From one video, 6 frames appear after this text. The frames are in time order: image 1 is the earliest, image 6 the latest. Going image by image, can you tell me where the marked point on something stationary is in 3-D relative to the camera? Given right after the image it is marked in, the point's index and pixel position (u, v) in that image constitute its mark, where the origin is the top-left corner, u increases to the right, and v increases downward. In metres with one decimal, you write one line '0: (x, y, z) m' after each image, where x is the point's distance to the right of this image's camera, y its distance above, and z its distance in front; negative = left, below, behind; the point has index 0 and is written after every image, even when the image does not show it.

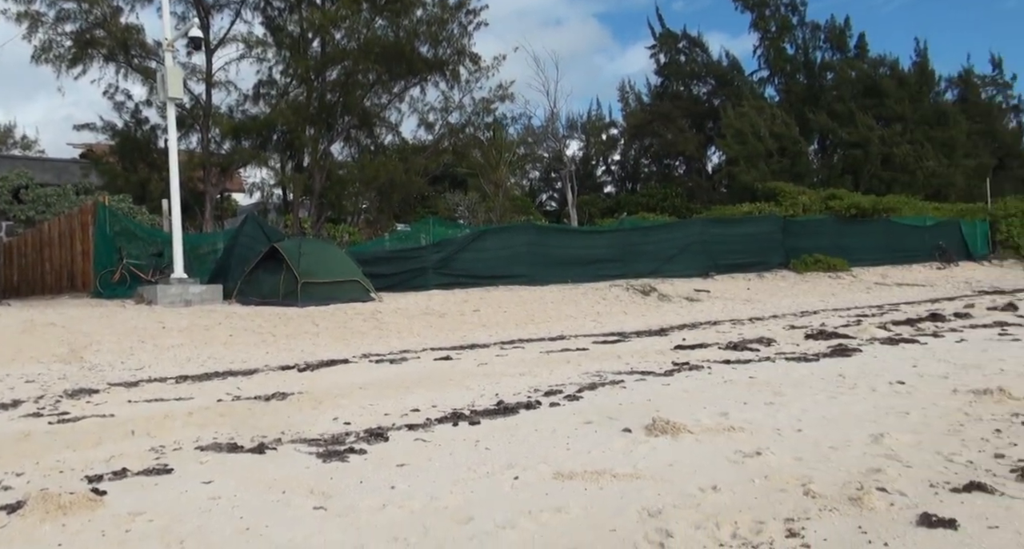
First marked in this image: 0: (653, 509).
0: (+0.9, -1.4, +3.9) m
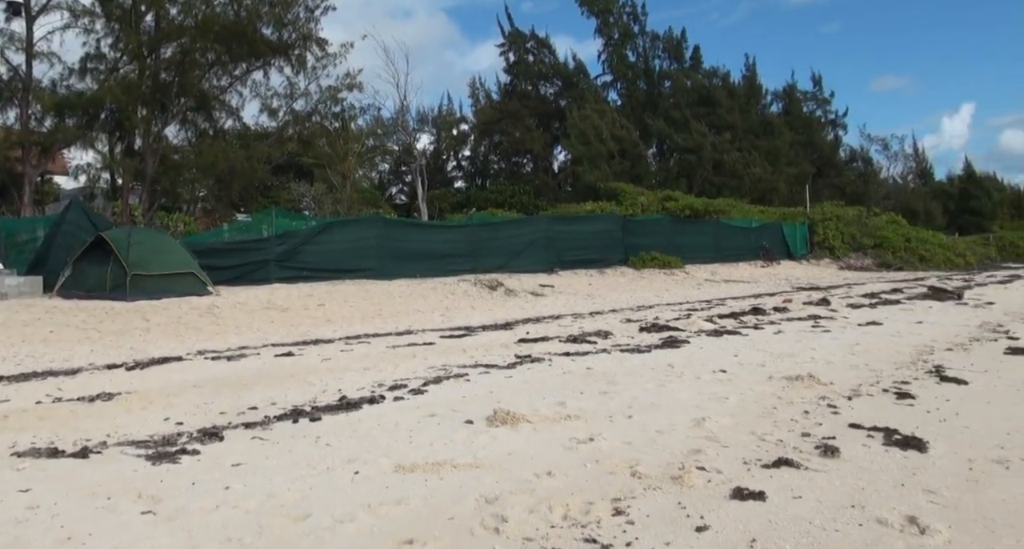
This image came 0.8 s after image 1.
0: (-0.1, -1.4, +4.0) m
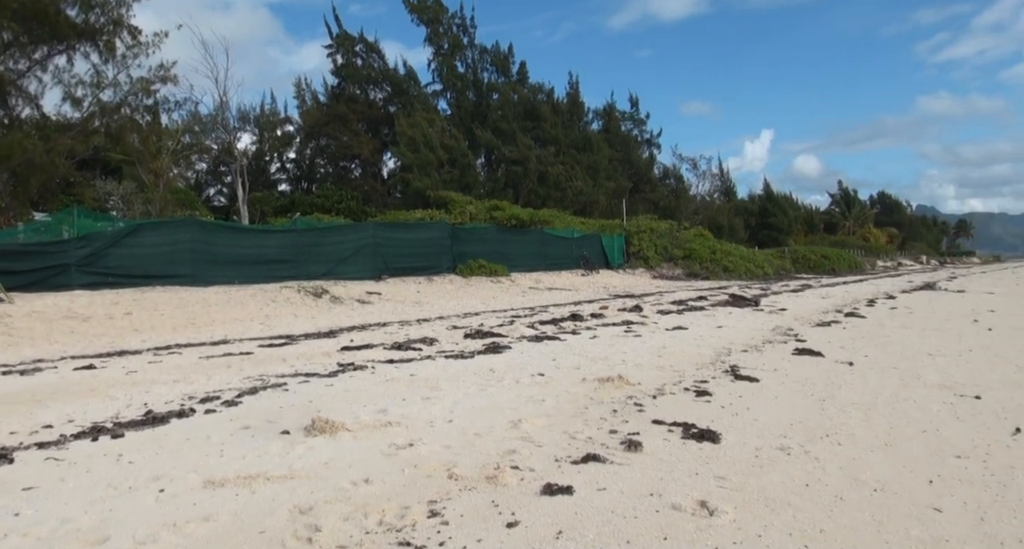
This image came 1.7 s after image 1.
0: (-1.3, -1.5, +4.1) m
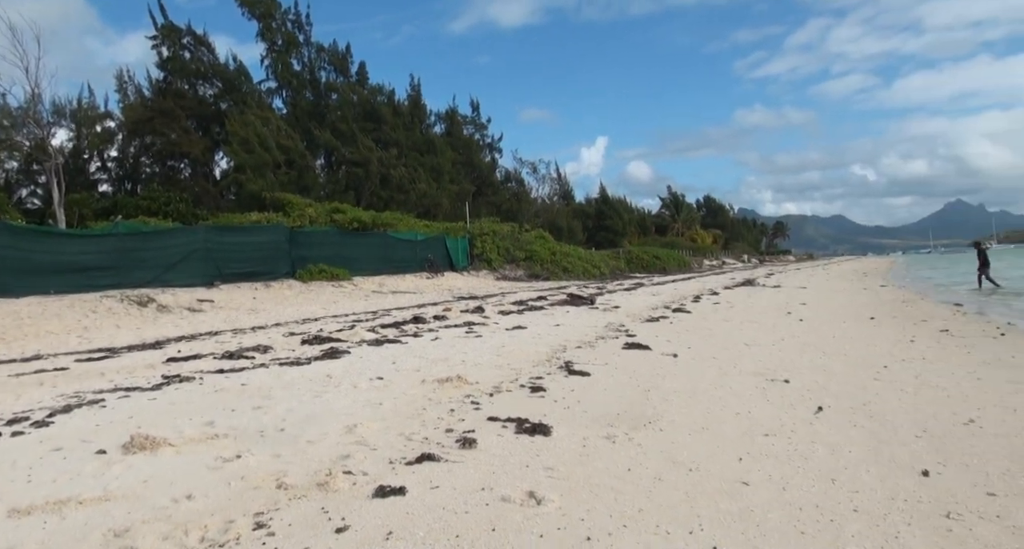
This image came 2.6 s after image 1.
0: (-2.5, -1.6, +4.0) m
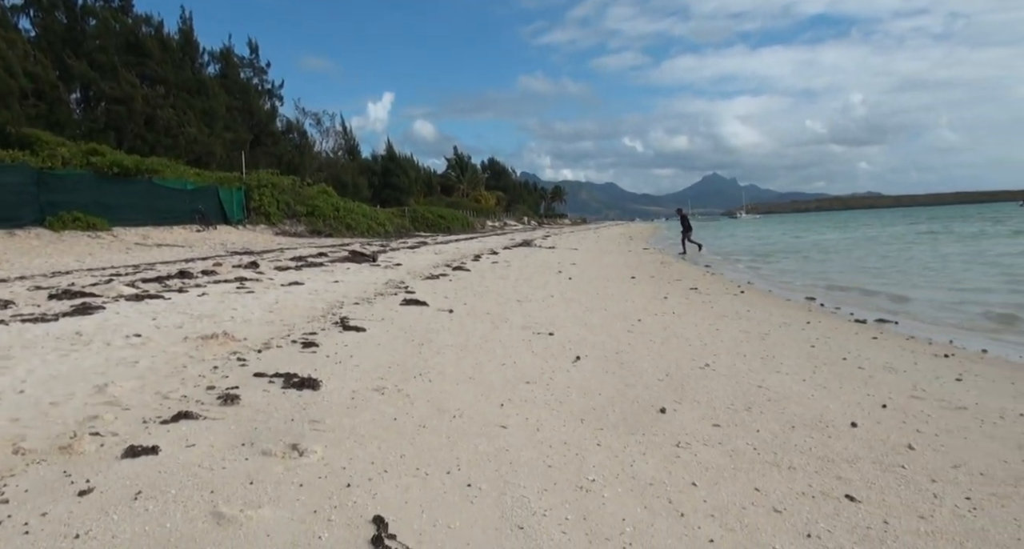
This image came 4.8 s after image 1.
0: (-4.1, -1.3, +3.6) m
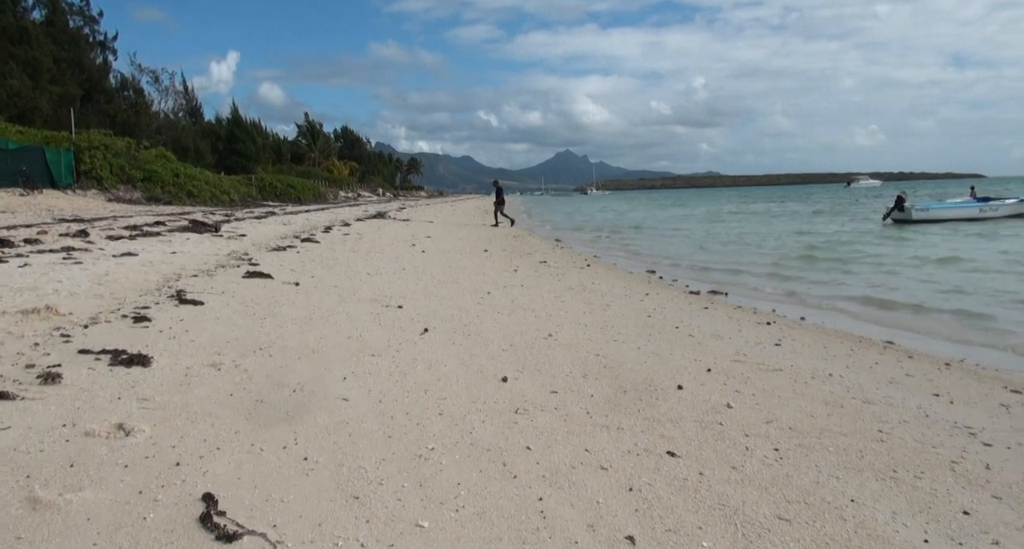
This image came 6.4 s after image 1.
0: (-5.3, -1.3, +3.3) m
